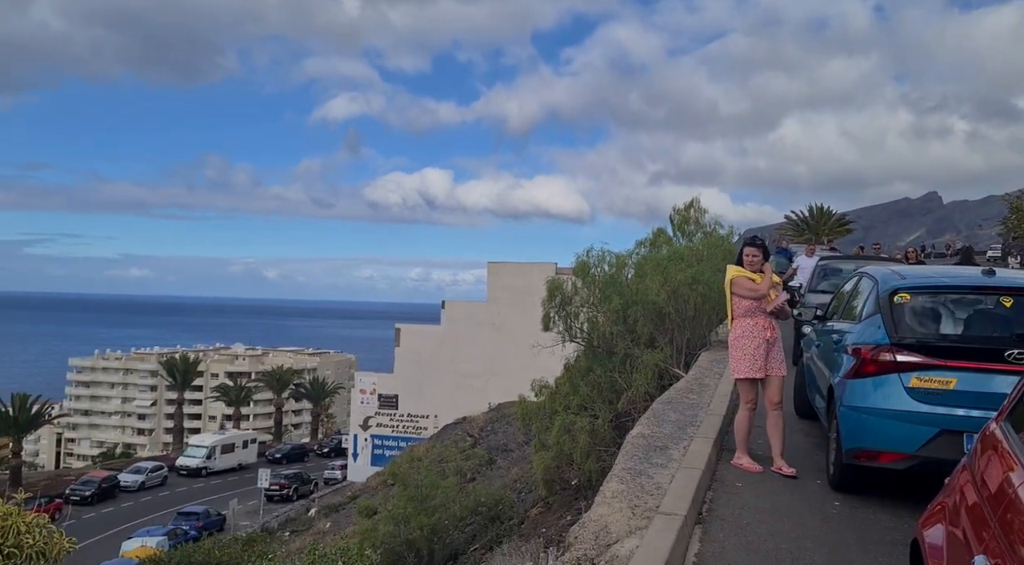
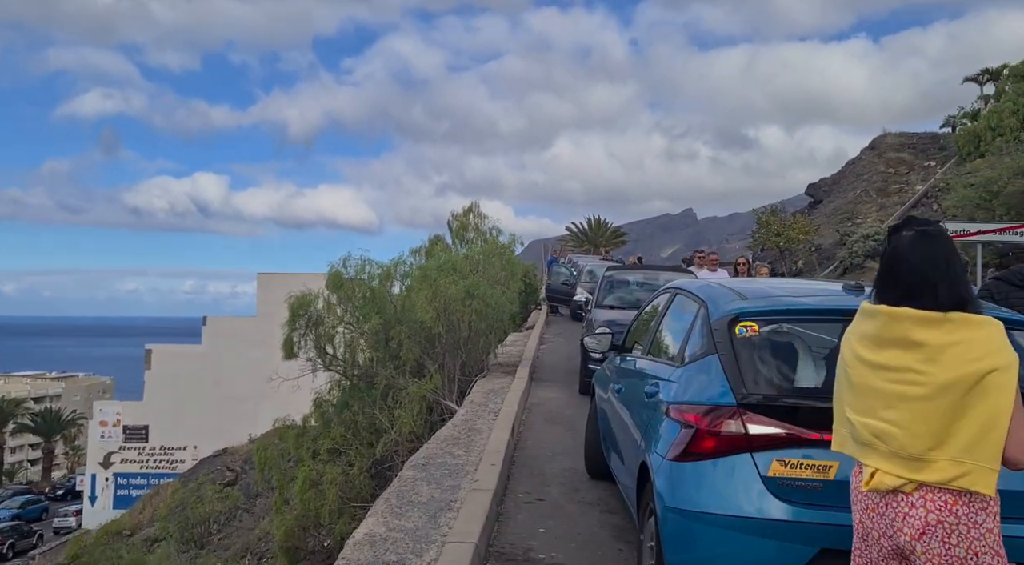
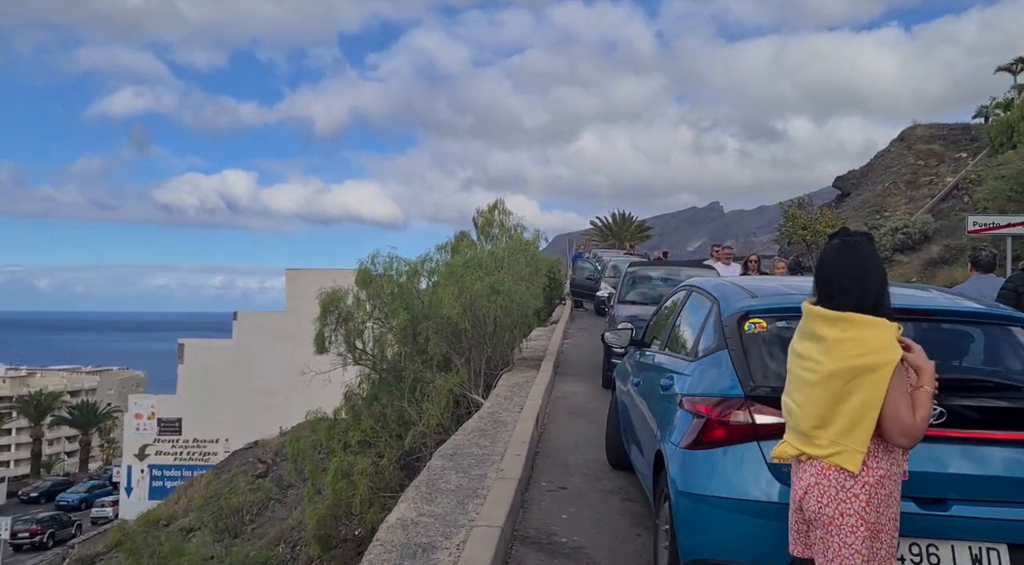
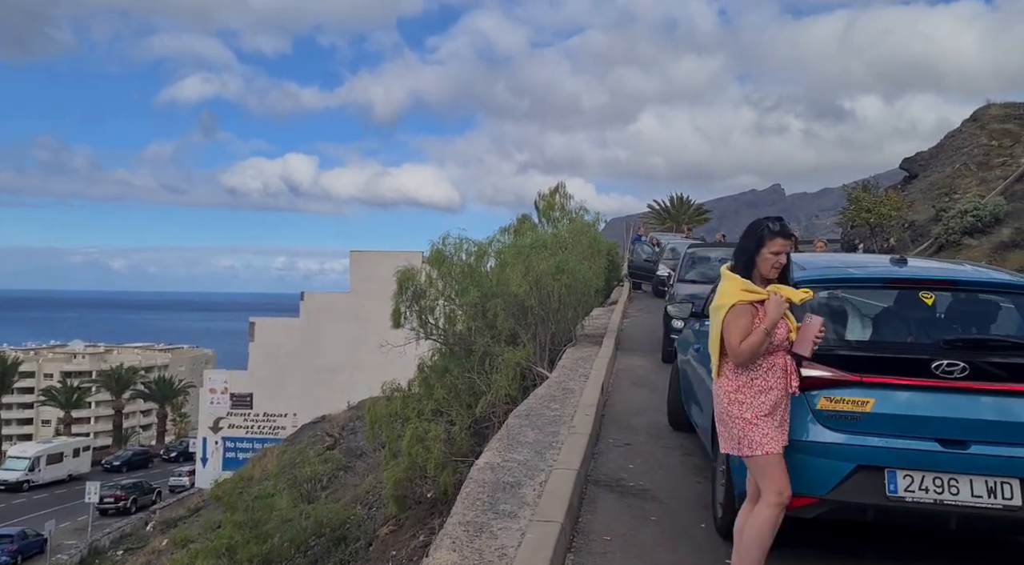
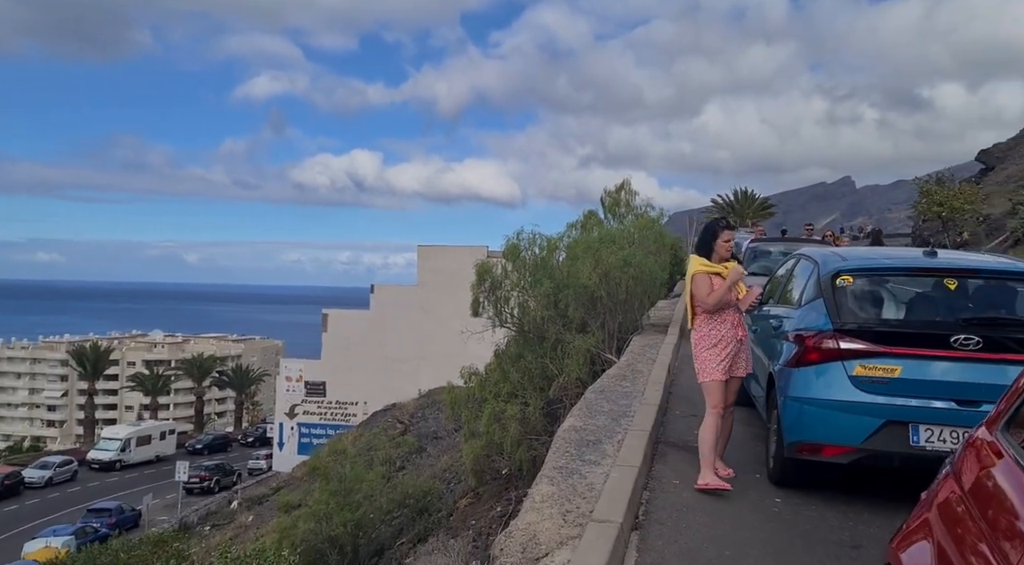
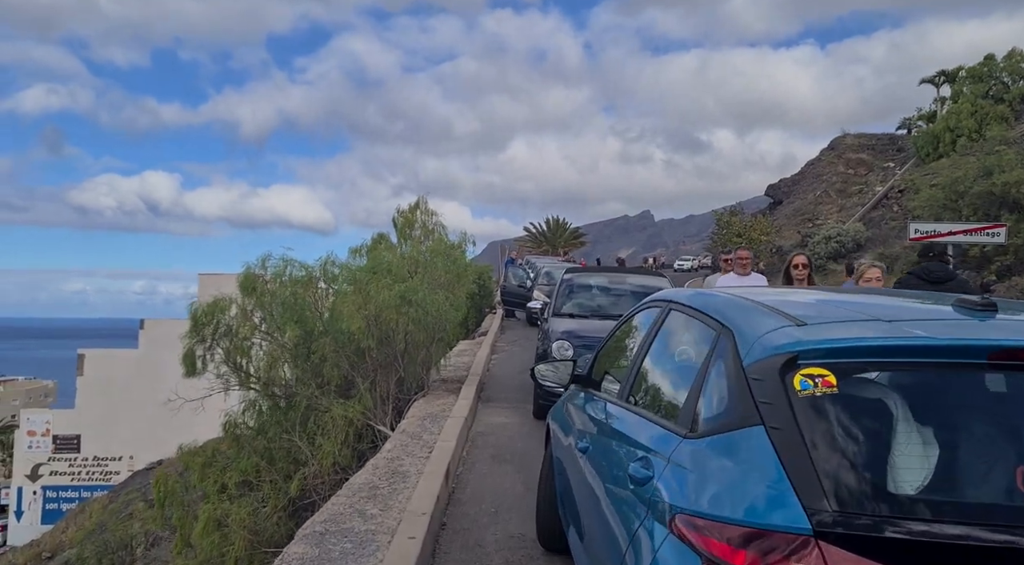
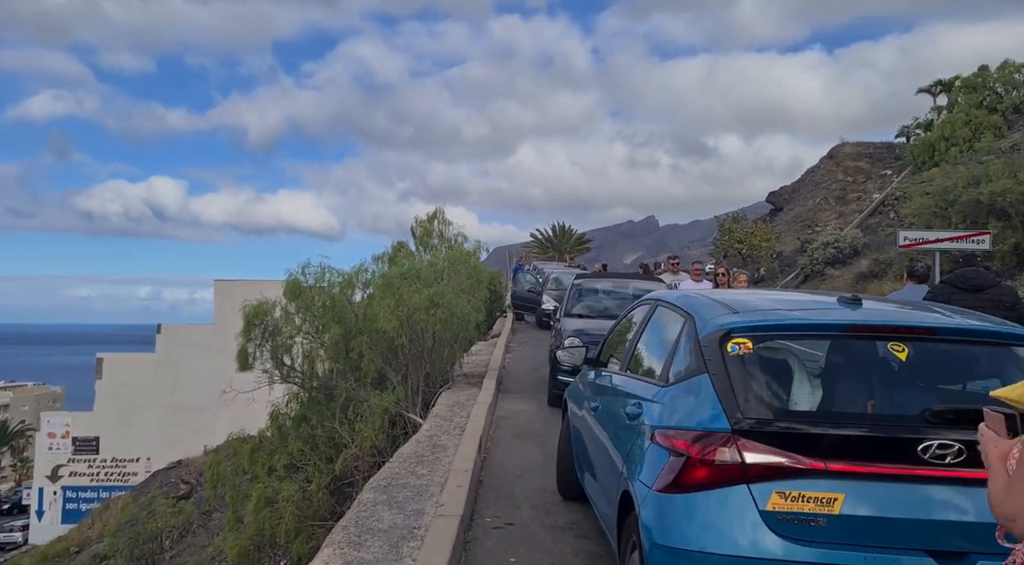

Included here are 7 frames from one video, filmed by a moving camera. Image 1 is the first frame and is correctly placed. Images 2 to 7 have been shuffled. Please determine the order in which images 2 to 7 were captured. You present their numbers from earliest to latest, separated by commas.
5, 4, 3, 2, 7, 6
